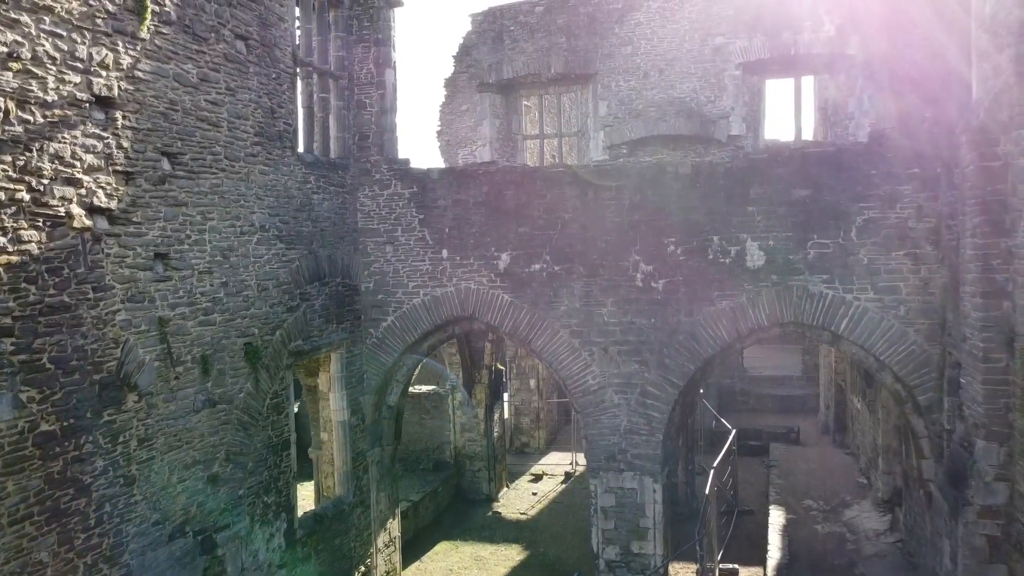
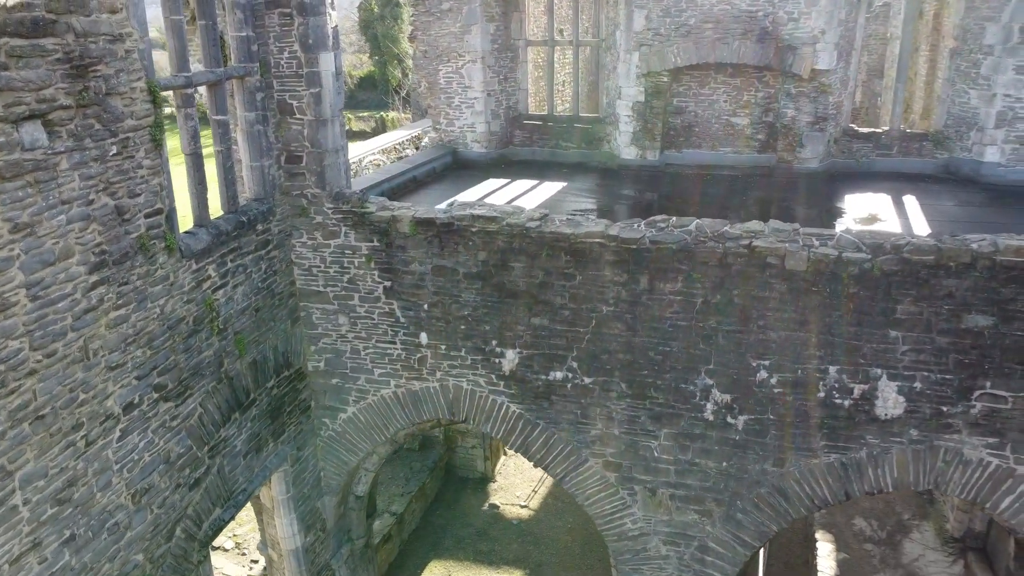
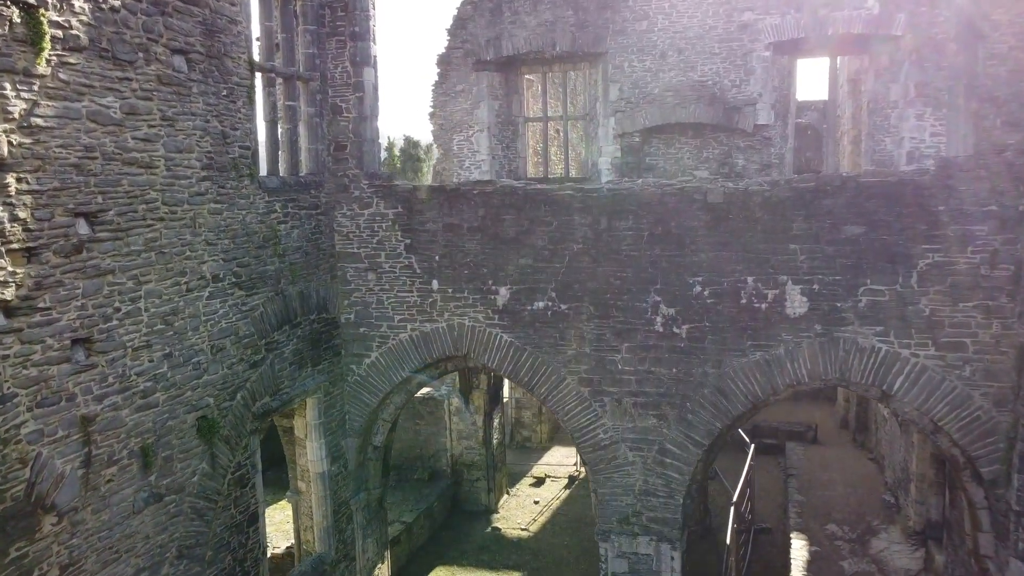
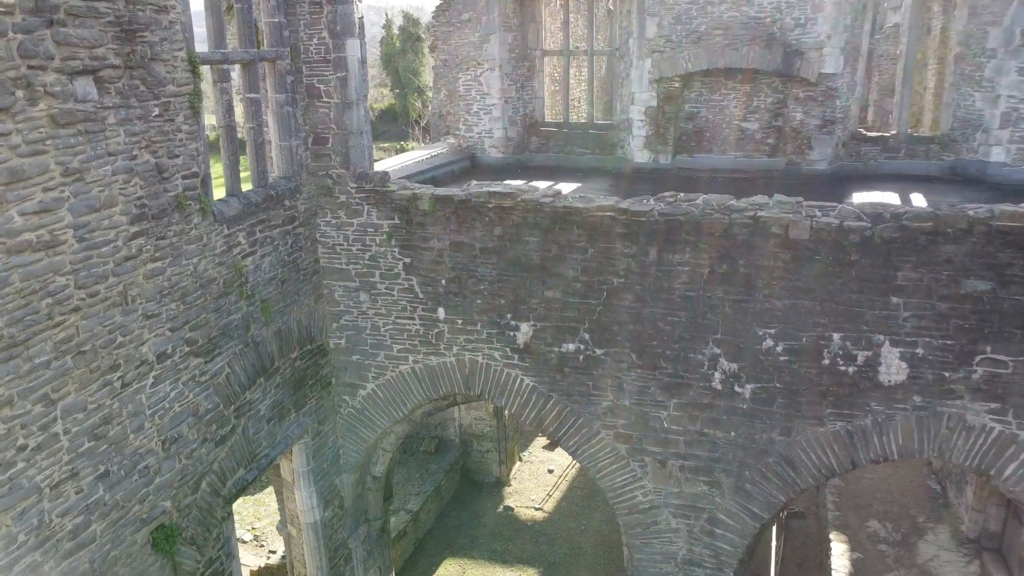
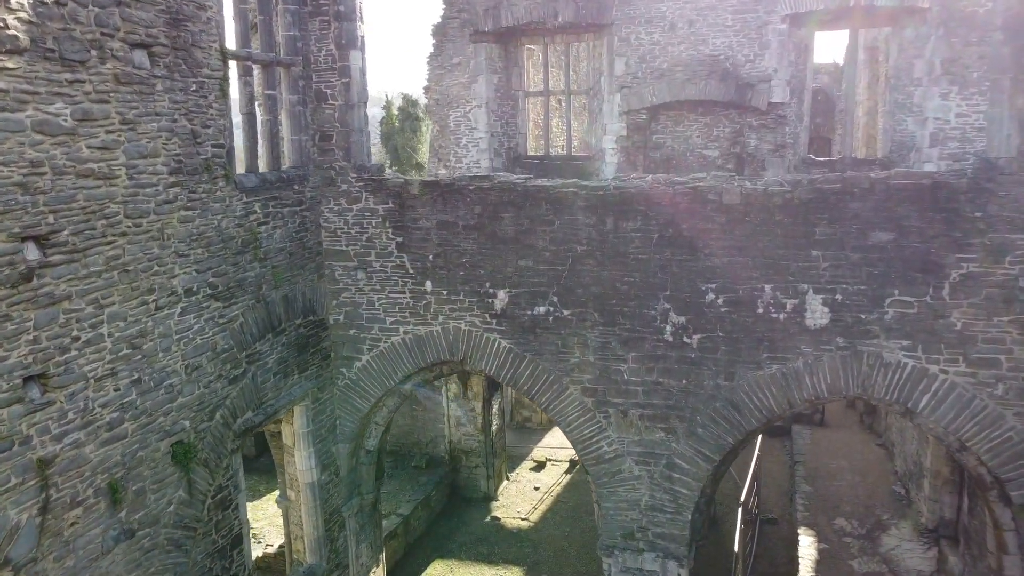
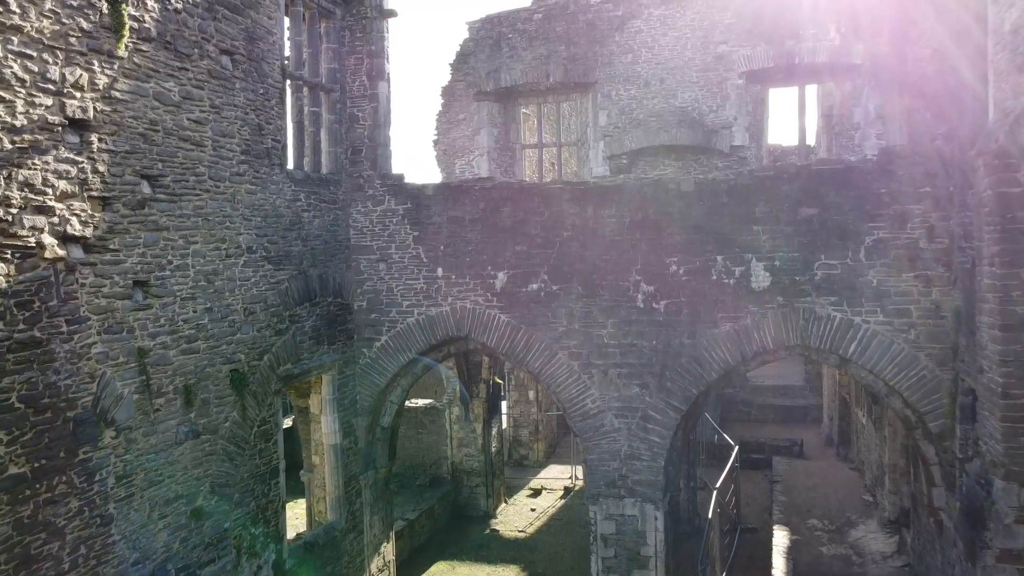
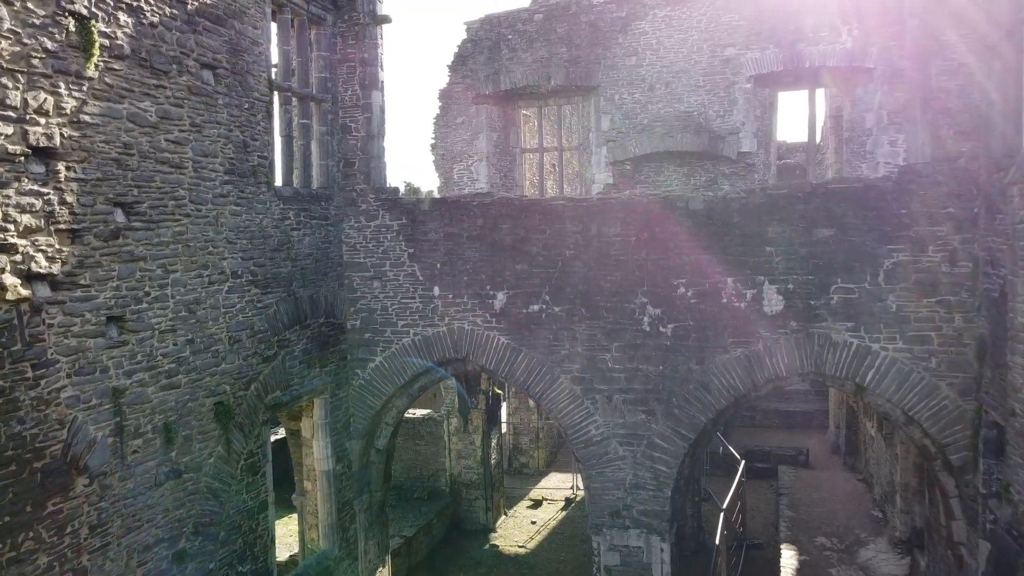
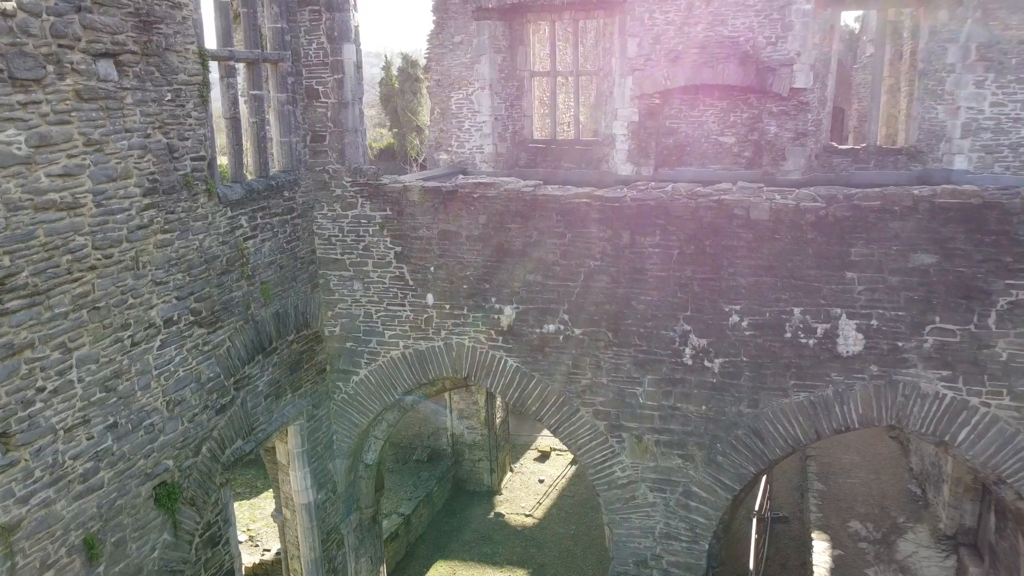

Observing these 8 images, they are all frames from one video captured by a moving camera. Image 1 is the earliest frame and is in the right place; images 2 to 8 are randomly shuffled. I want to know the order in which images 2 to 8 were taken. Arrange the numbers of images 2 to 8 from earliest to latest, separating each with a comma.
6, 7, 3, 5, 8, 4, 2
